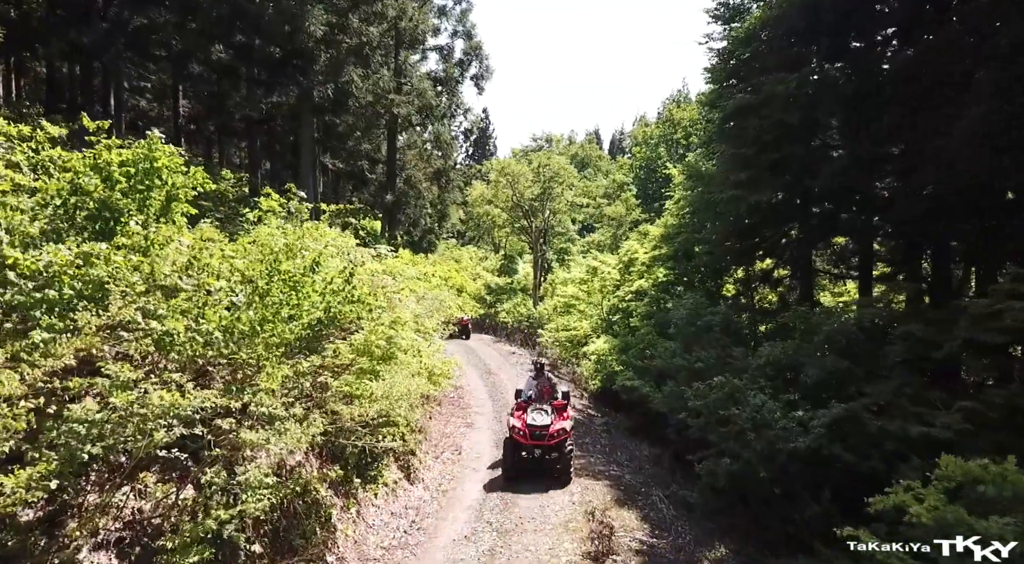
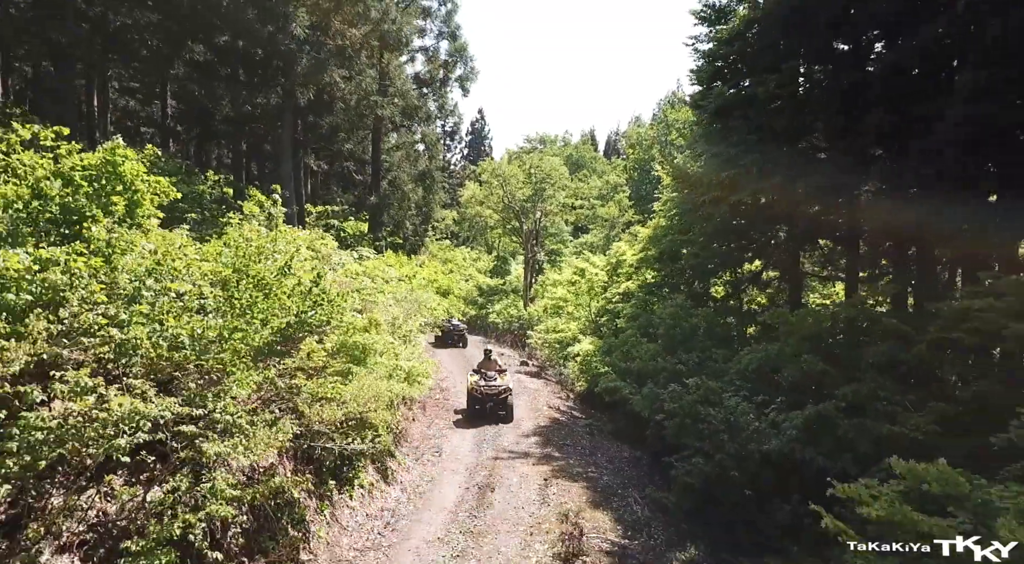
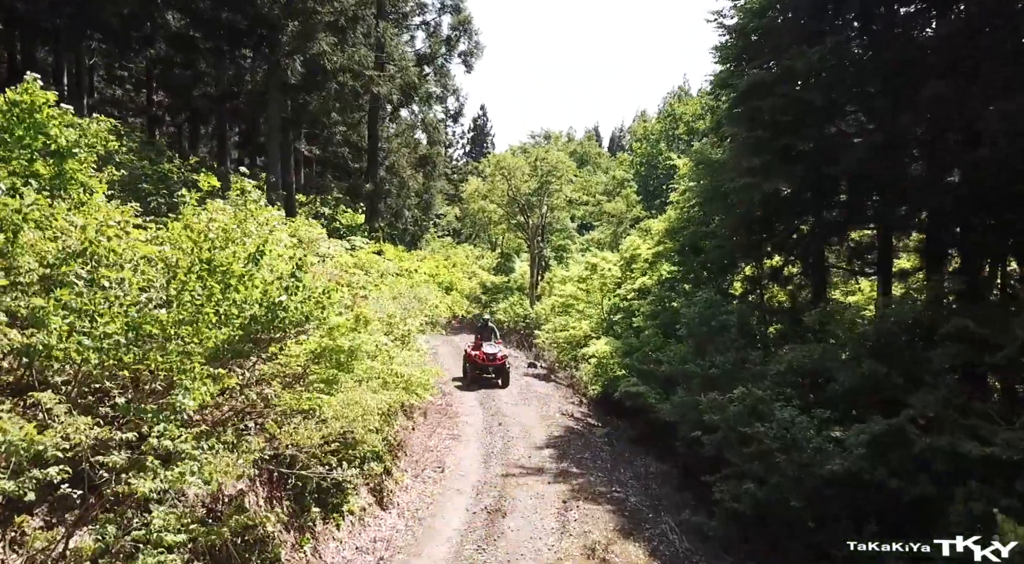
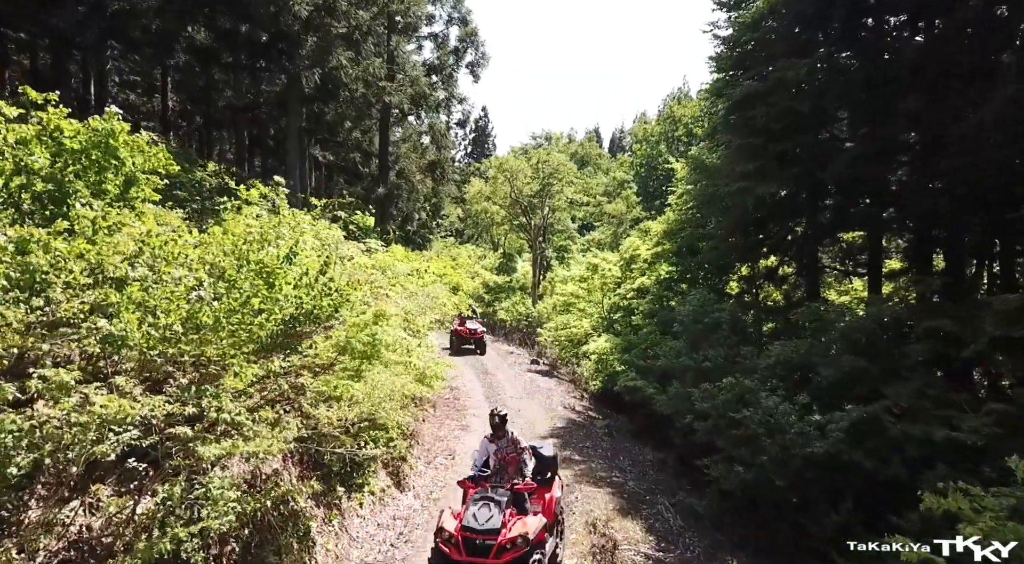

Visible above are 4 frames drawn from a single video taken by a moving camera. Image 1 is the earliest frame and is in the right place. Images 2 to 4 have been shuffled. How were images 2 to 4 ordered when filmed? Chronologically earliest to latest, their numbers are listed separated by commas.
4, 3, 2
